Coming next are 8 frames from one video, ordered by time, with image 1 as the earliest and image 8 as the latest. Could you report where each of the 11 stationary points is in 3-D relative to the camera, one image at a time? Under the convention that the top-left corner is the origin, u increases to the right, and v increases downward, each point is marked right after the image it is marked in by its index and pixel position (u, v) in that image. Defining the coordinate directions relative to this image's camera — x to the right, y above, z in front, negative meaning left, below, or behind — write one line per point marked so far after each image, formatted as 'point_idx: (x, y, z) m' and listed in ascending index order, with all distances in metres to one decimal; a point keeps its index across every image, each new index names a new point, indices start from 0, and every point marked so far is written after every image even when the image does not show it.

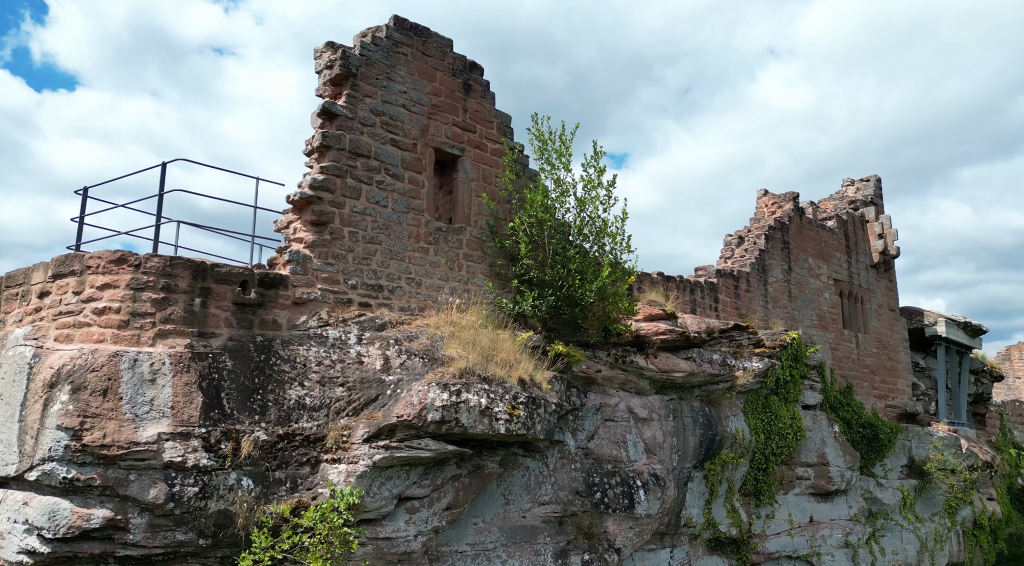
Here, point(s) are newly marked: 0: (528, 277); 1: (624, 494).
0: (+0.2, +0.1, +7.3) m
1: (+1.3, -2.3, +7.7) m
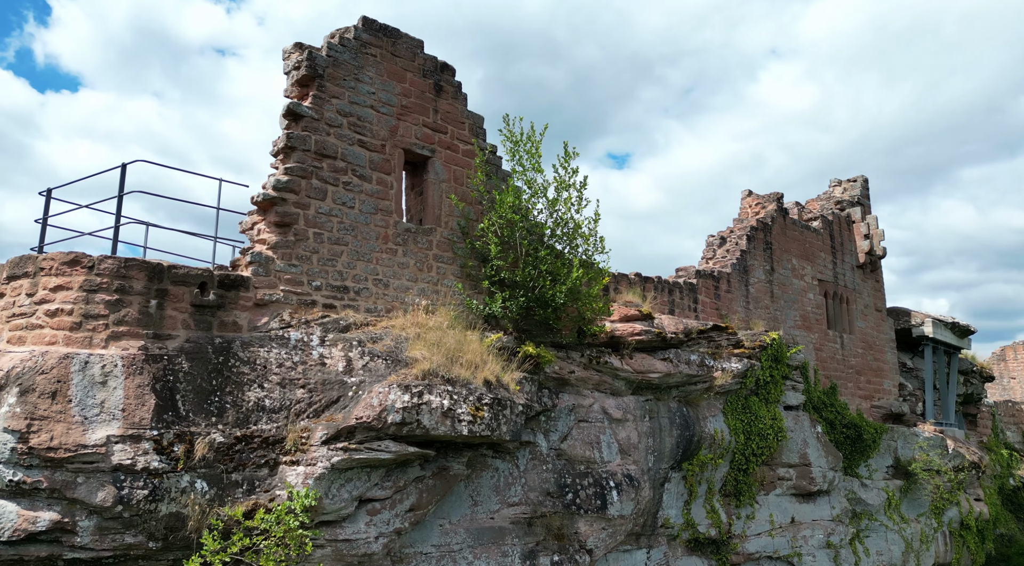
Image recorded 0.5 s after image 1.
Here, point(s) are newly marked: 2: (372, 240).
0: (-0.1, +0.1, +7.3) m
1: (+0.9, -2.3, +7.7) m
2: (-1.3, +0.4, +6.5) m
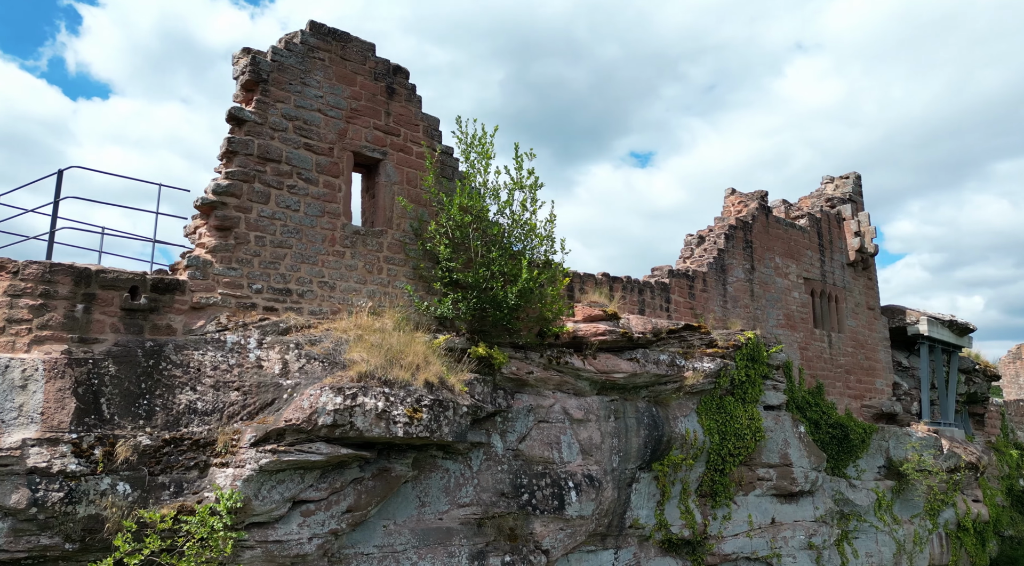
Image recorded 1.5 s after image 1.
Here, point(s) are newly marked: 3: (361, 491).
0: (-0.6, 0.0, +7.3) m
1: (+0.5, -2.3, +7.7) m
2: (-1.8, +0.4, +6.6) m
3: (-1.3, -1.8, +5.8) m
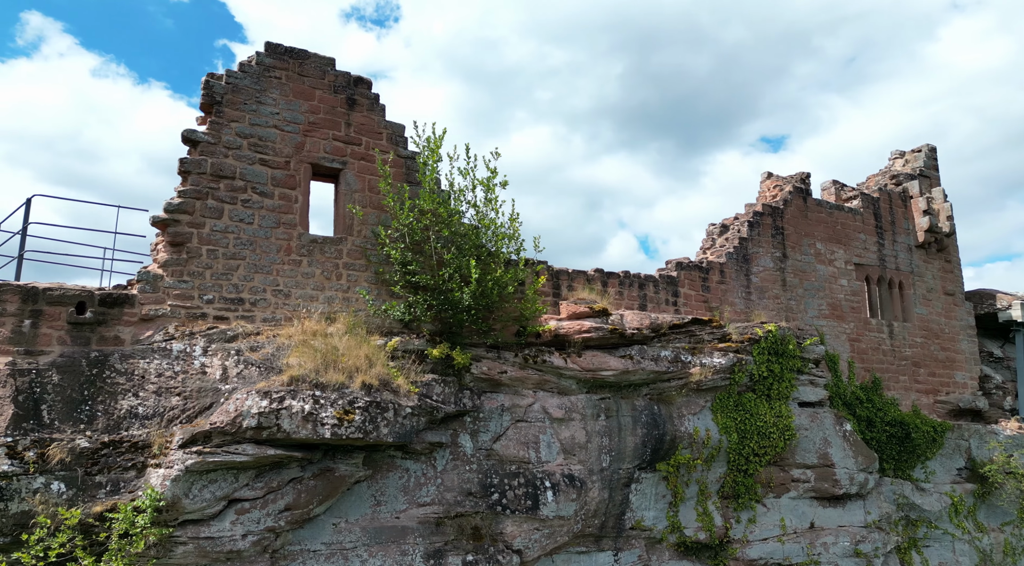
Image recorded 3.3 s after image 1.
0: (-1.1, 0.0, +7.4) m
1: (+0.2, -2.3, +7.6) m
2: (-2.4, +0.3, +6.9) m
3: (-1.9, -1.8, +6.1) m
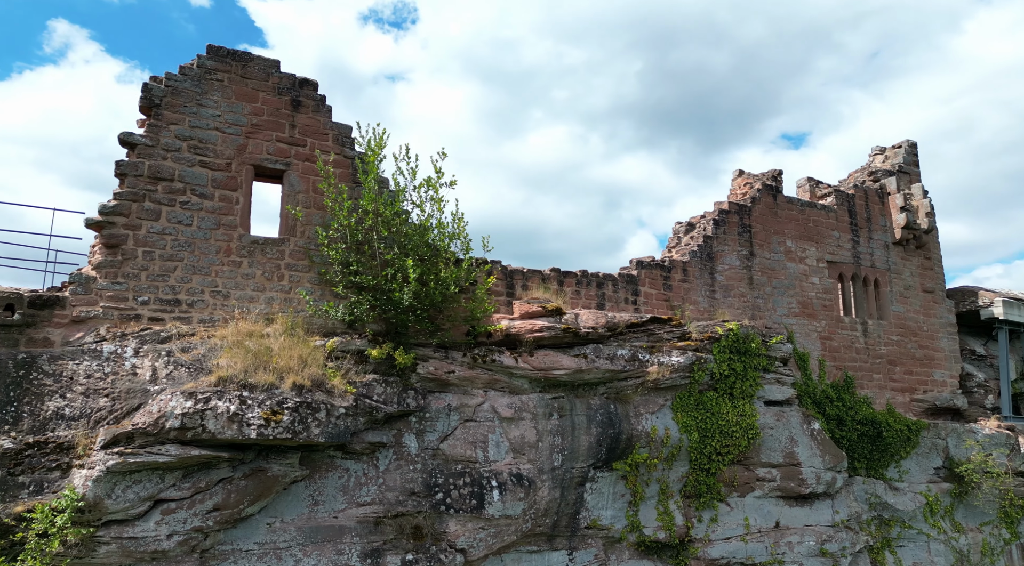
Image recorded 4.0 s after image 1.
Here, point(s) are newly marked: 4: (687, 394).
0: (-1.7, 0.0, +7.5) m
1: (-0.4, -2.3, +7.6) m
2: (-3.0, +0.3, +6.9) m
3: (-2.5, -1.8, +6.1) m
4: (+2.5, -1.6, +9.9) m
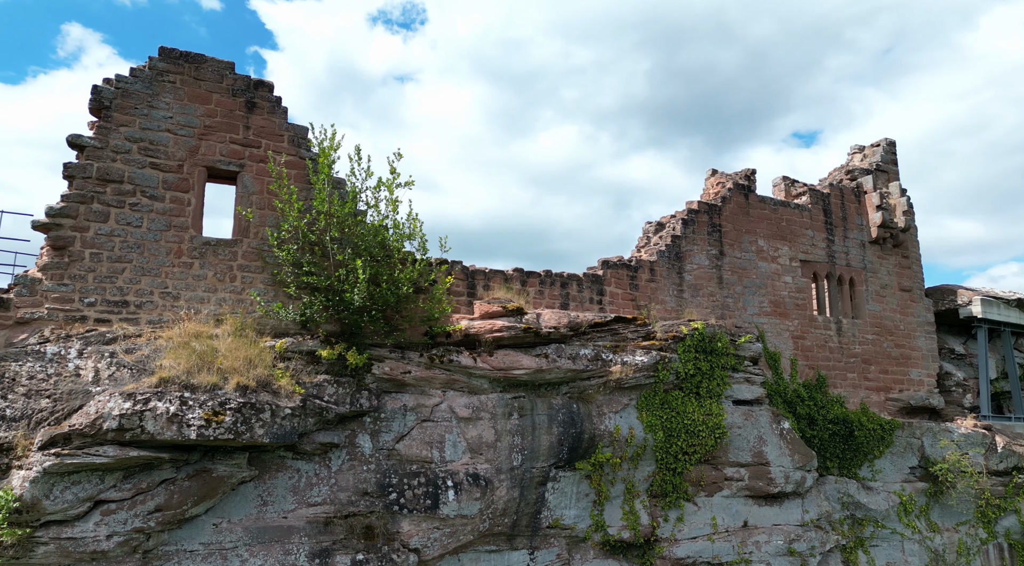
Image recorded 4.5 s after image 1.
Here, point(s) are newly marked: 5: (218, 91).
0: (-2.2, 0.0, +7.5) m
1: (-0.9, -2.3, +7.6) m
2: (-3.5, +0.3, +7.0) m
3: (-3.0, -1.9, +6.2) m
4: (+2.0, -1.6, +9.9) m
5: (-3.2, +2.1, +7.6) m
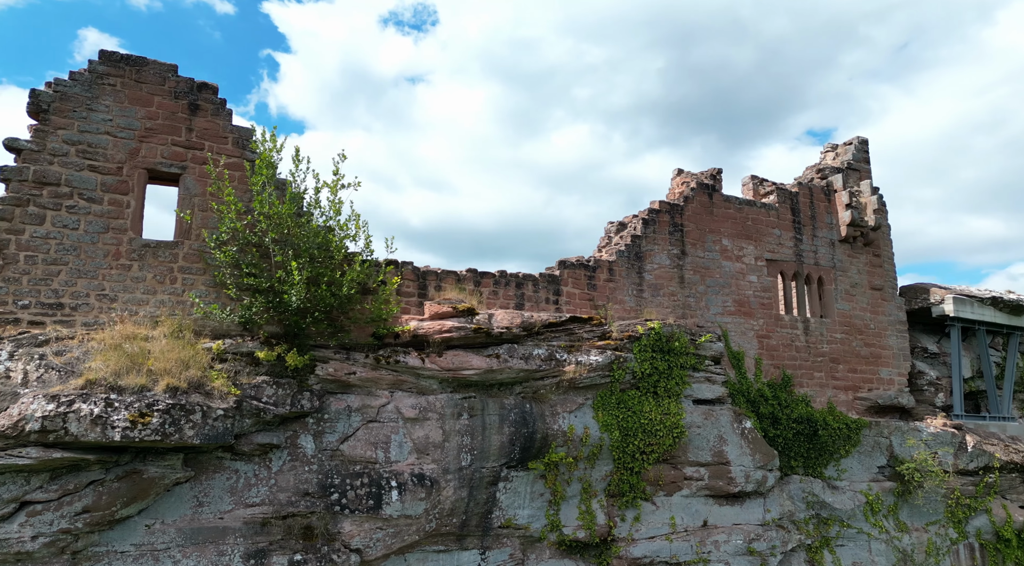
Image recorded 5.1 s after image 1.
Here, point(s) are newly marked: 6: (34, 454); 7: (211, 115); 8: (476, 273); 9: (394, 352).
0: (-2.8, 0.0, +7.5) m
1: (-1.6, -2.3, +7.7) m
2: (-4.2, +0.3, +7.0) m
3: (-3.7, -1.9, +6.2) m
4: (+1.4, -1.6, +9.9) m
5: (-3.9, +2.1, +7.6) m
6: (-4.0, -1.4, +5.8) m
7: (-3.4, +1.9, +7.8) m
8: (-0.5, +0.1, +9.5) m
9: (-1.4, -0.8, +8.4) m
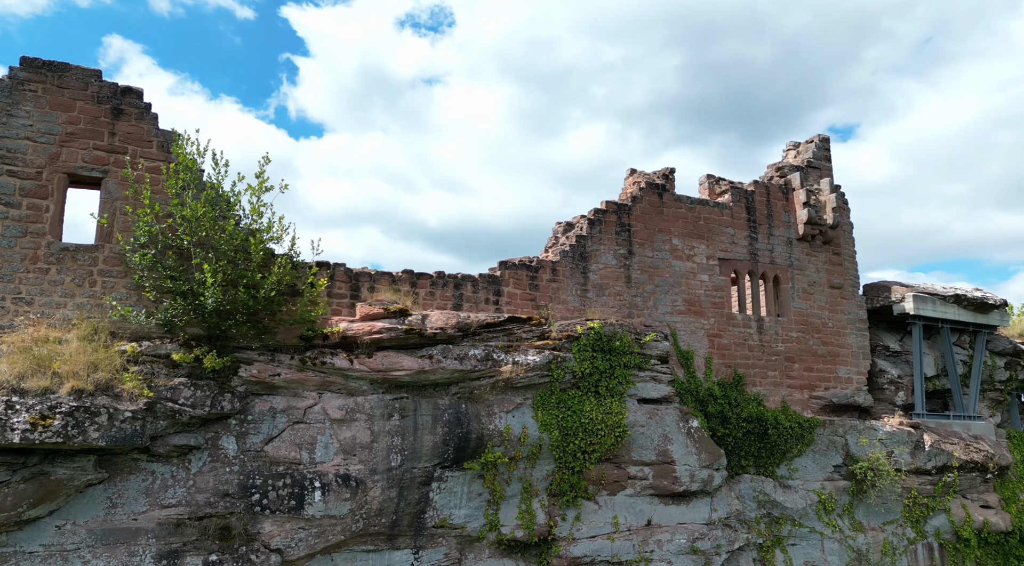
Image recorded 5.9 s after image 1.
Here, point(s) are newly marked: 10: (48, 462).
0: (-3.7, 0.0, +7.6) m
1: (-2.5, -2.4, +7.7) m
2: (-5.1, +0.2, +7.1) m
3: (-4.6, -1.9, +6.3) m
4: (+0.5, -1.6, +10.0) m
5: (-4.8, +2.1, +7.7) m
6: (-4.9, -1.5, +5.8) m
7: (-4.3, +1.9, +7.9) m
8: (-1.4, +0.1, +9.5) m
9: (-2.3, -0.9, +8.4) m
10: (-4.4, -1.7, +6.5) m
